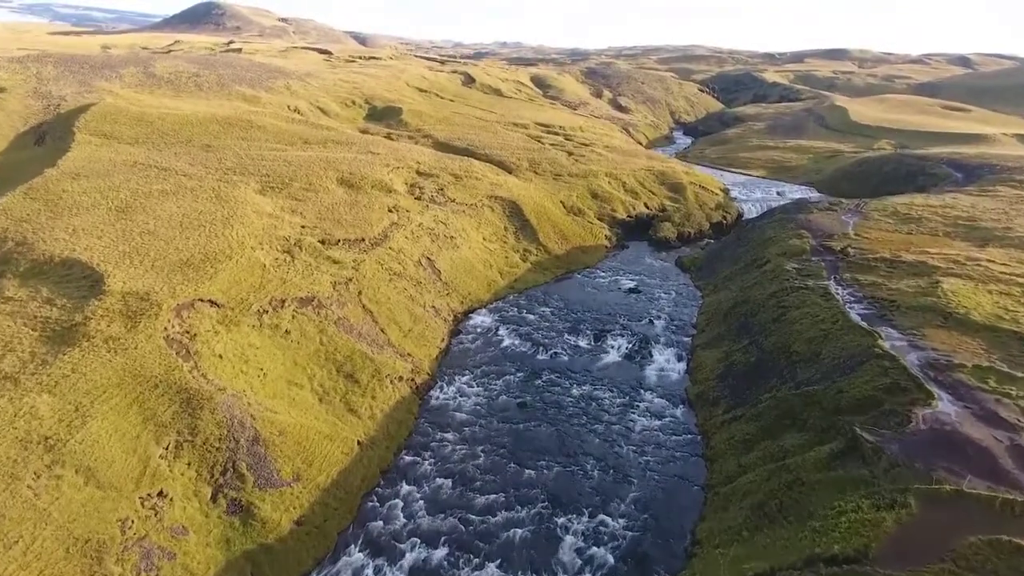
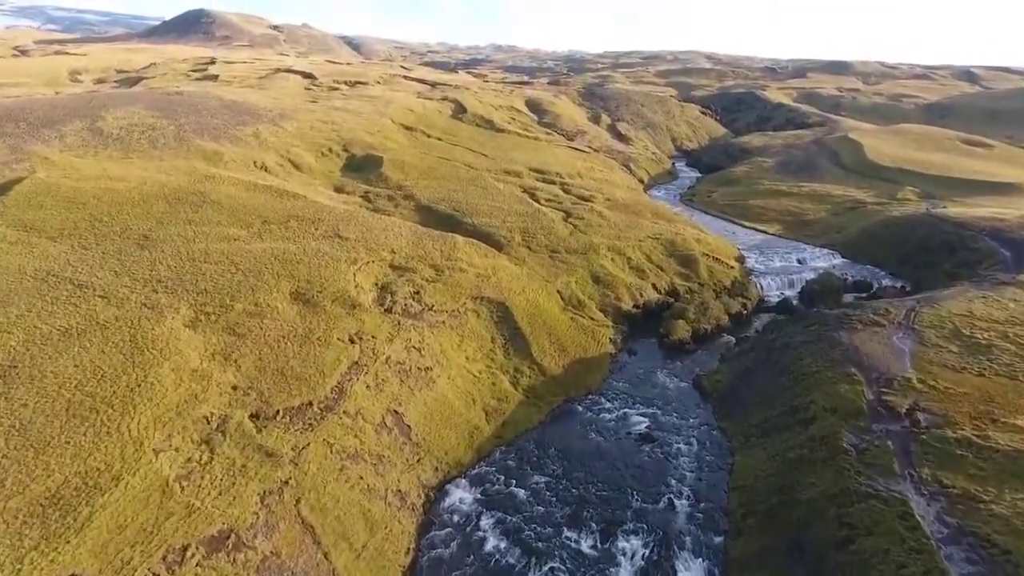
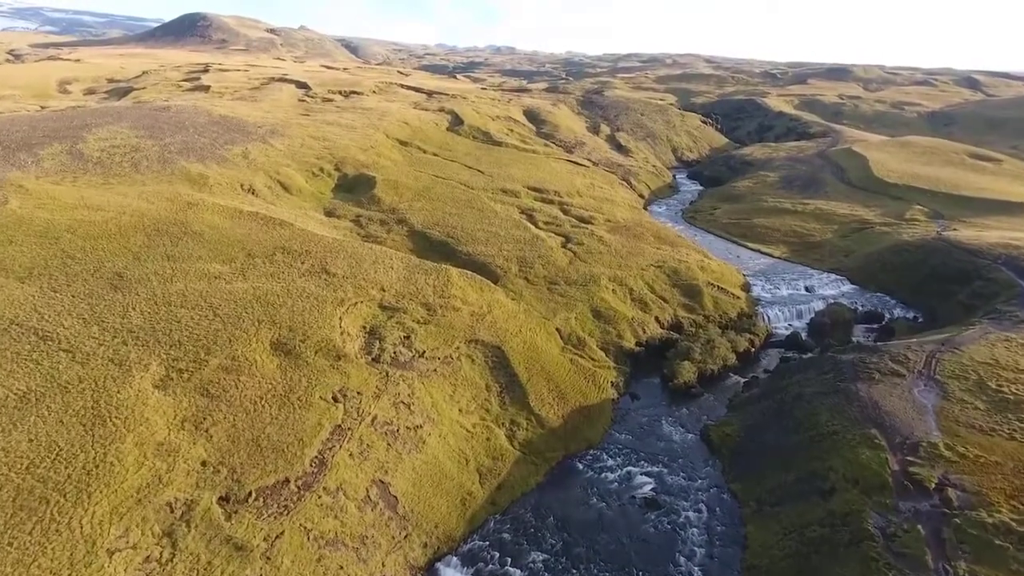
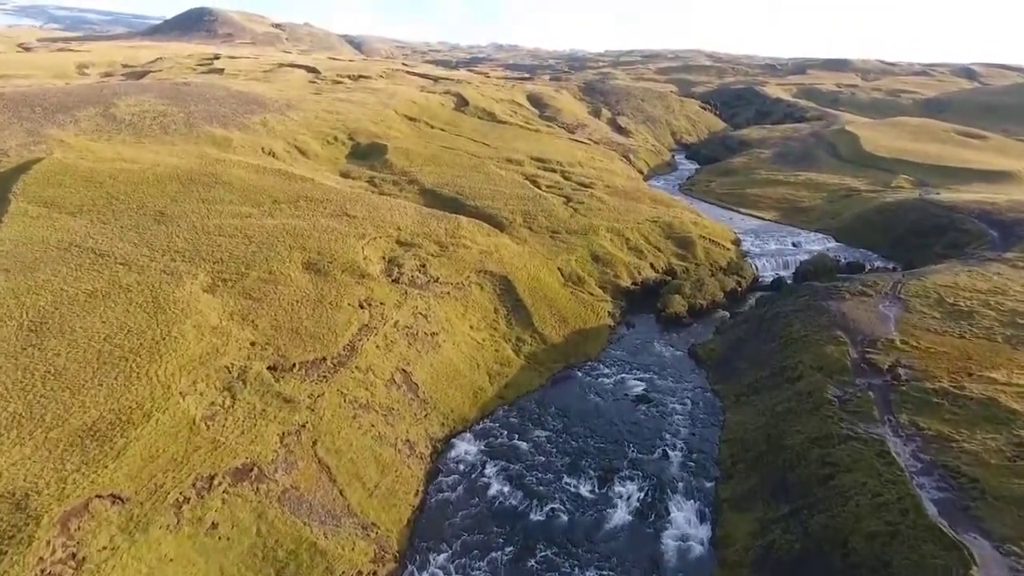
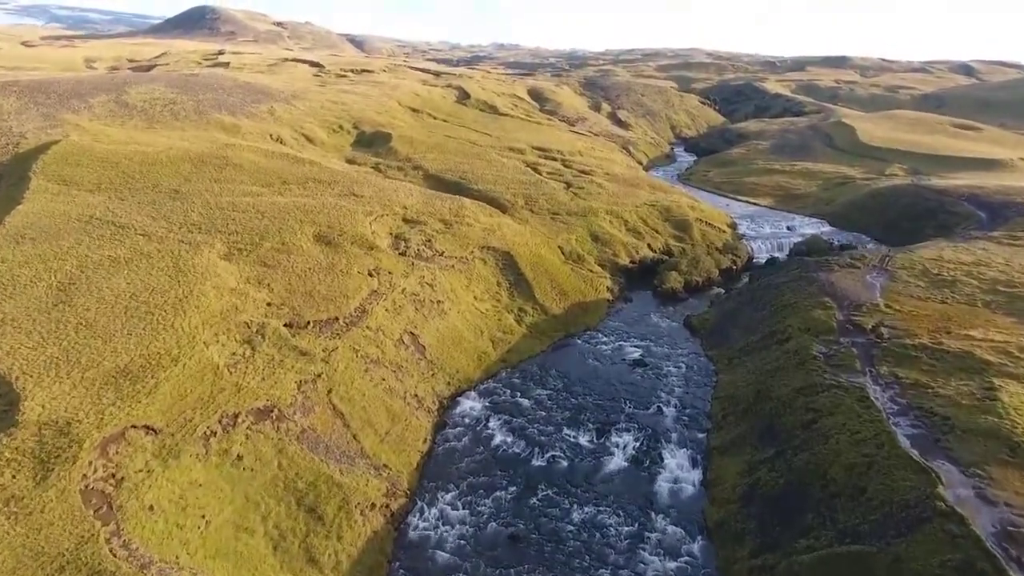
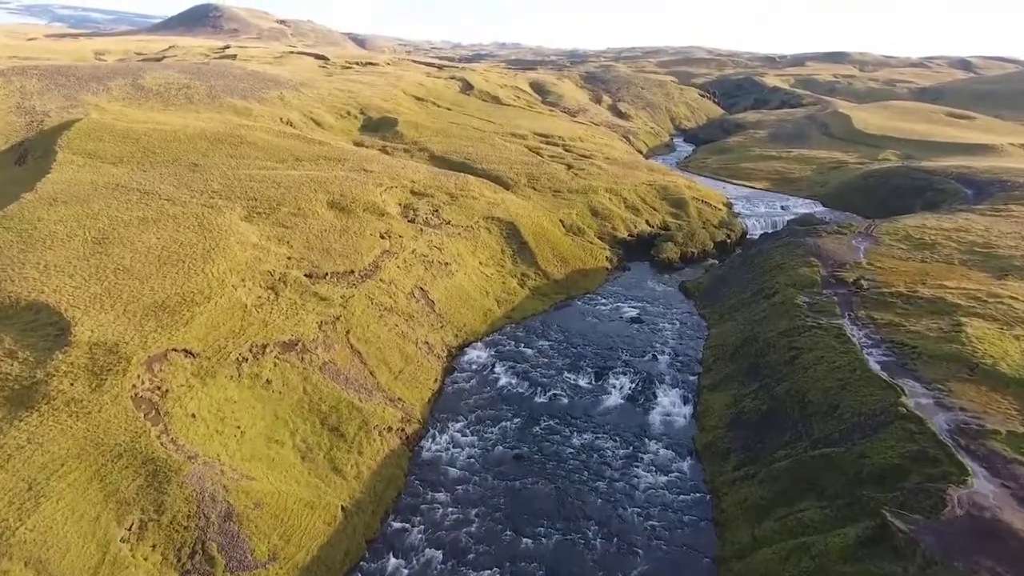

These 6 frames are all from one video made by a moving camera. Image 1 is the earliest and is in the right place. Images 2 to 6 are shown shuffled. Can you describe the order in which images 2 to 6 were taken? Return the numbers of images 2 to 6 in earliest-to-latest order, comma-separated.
6, 5, 4, 2, 3
